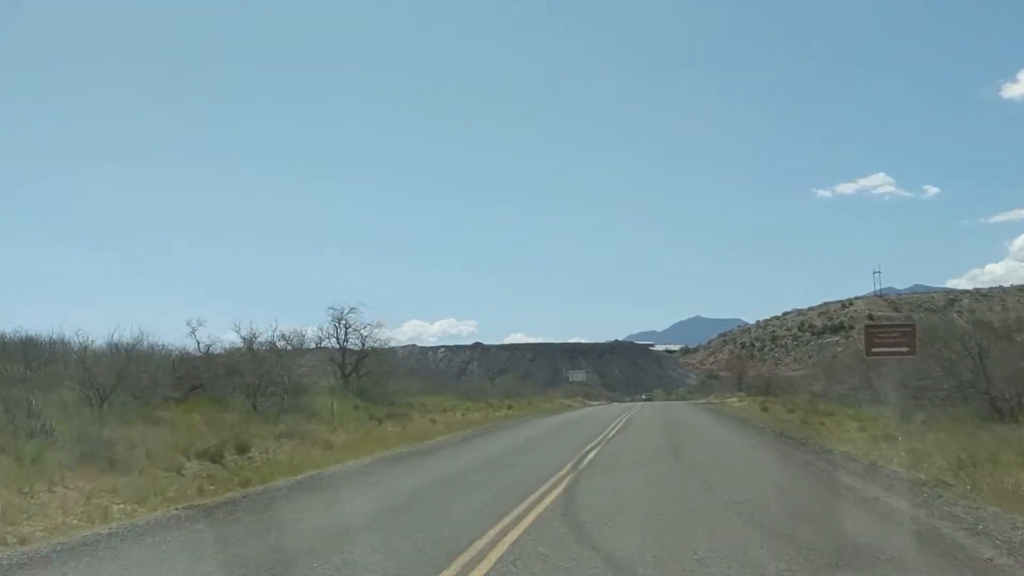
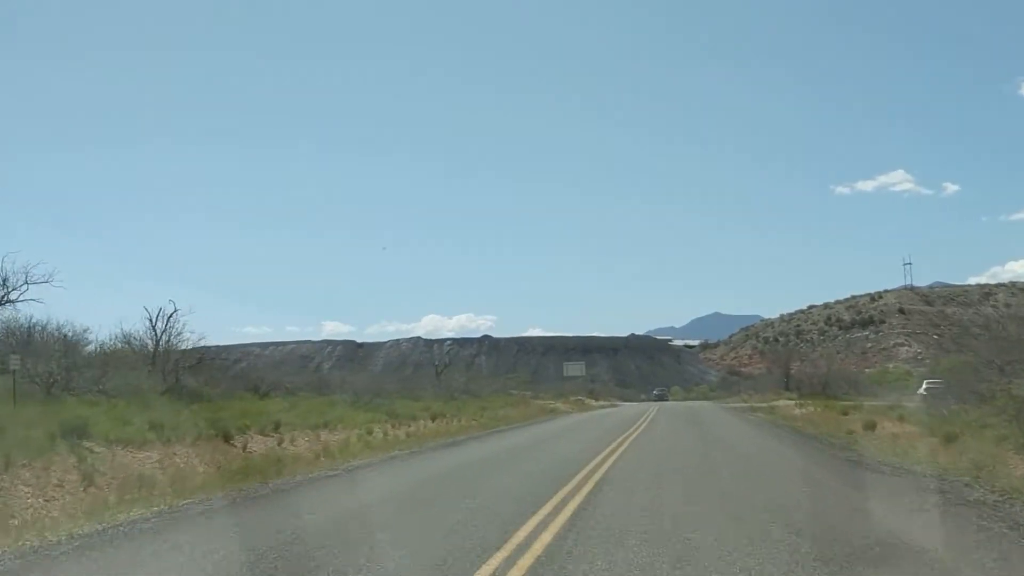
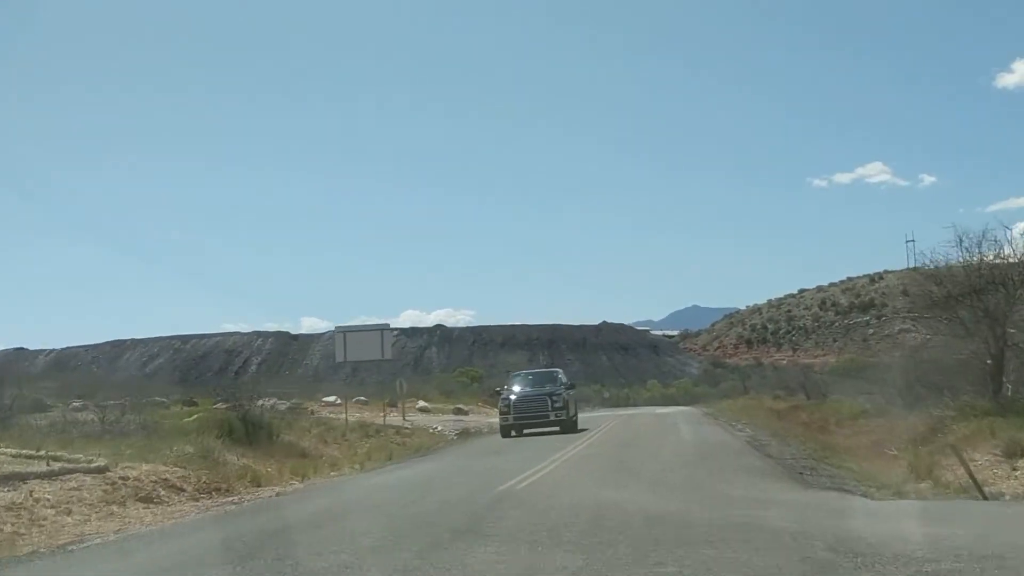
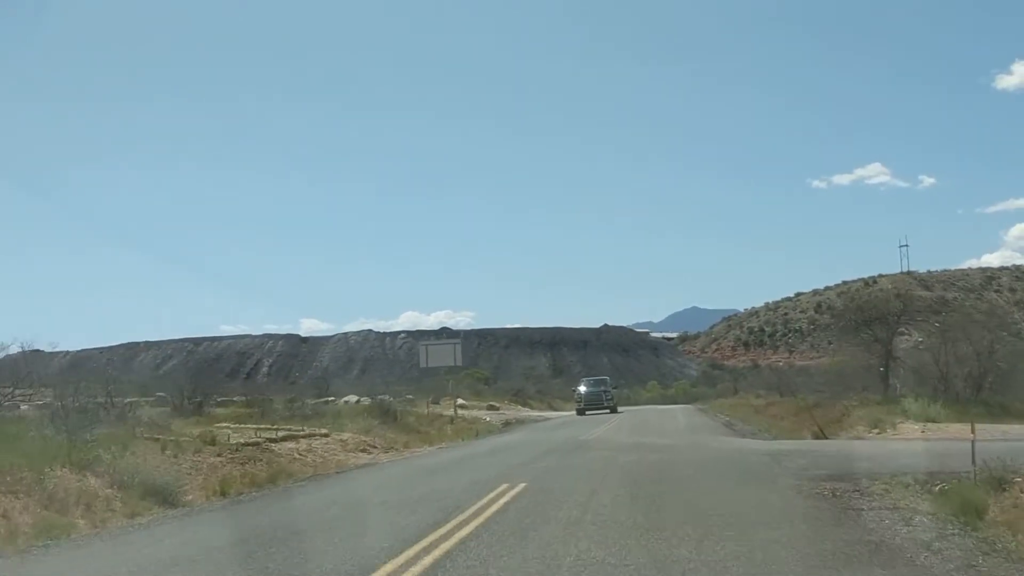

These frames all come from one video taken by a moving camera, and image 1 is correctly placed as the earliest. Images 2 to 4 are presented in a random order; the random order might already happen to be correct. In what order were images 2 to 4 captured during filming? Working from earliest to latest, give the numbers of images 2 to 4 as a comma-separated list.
2, 4, 3
